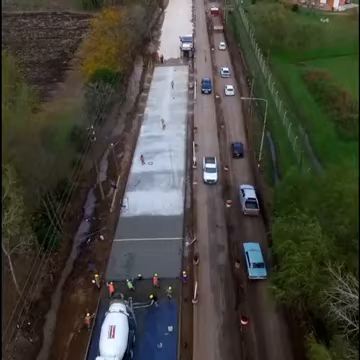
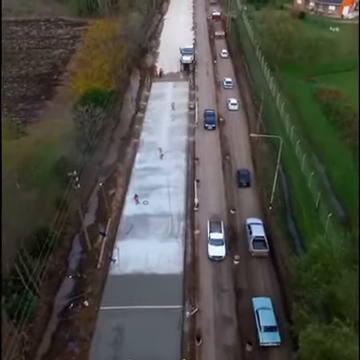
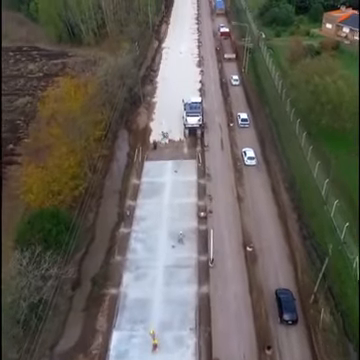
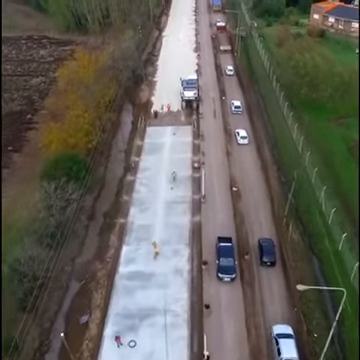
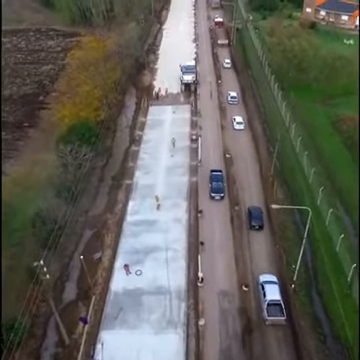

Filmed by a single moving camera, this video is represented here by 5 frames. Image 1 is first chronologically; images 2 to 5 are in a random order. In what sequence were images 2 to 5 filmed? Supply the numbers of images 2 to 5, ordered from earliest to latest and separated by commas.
2, 5, 4, 3
